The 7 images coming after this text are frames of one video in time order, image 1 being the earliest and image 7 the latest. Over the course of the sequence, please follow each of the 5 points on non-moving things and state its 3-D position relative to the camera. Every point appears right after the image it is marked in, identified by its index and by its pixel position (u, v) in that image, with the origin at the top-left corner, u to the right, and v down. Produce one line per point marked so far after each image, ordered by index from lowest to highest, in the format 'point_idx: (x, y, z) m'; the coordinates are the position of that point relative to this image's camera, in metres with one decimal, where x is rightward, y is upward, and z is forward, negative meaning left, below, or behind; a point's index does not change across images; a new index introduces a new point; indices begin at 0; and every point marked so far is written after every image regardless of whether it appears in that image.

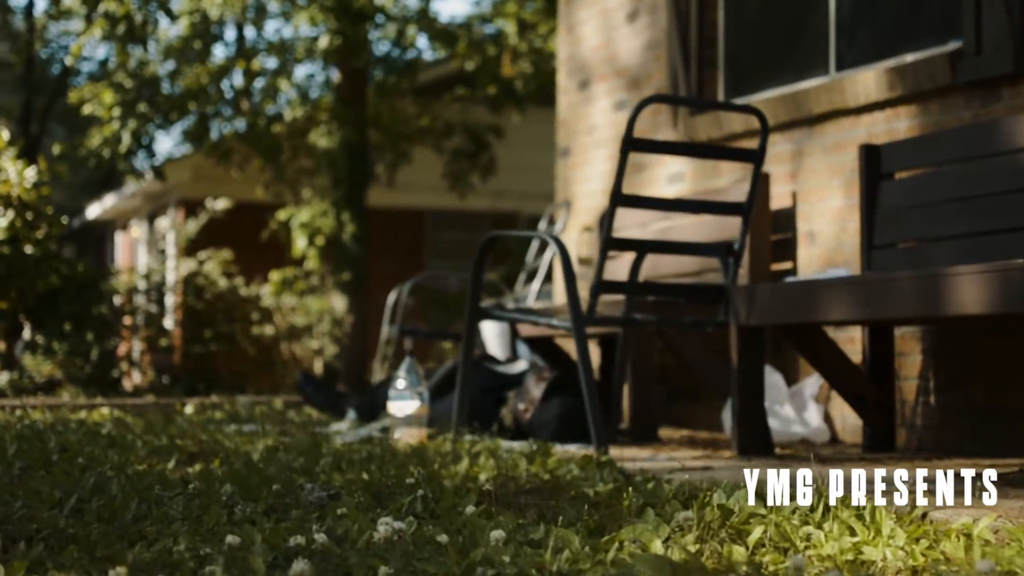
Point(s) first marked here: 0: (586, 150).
0: (+0.4, +0.8, +9.9) m
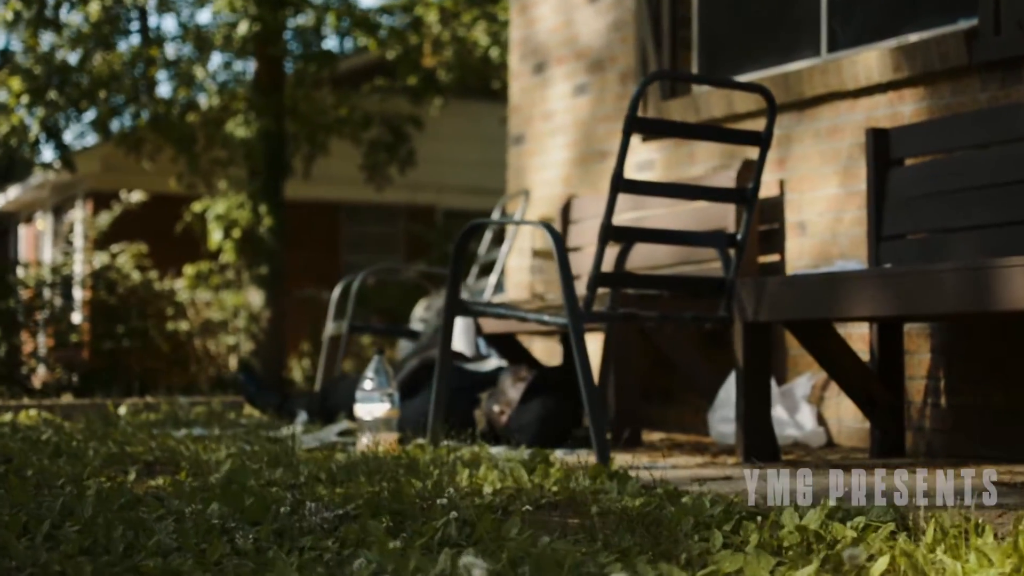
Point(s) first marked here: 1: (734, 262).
0: (+0.2, +0.8, +9.4) m
1: (+0.8, +0.1, +6.0) m
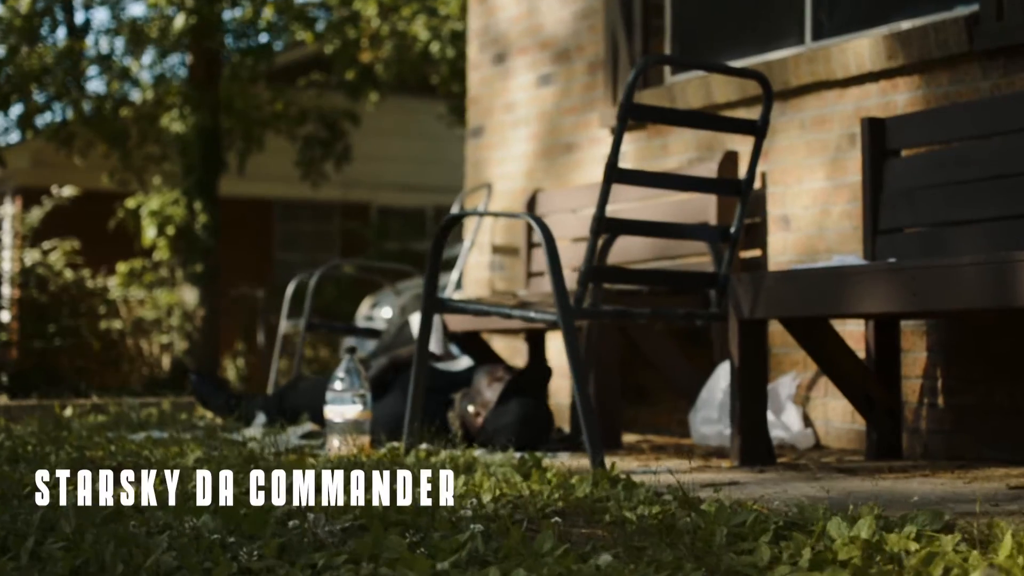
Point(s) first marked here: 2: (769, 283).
0: (-0.1, +0.9, +9.2) m
1: (+0.7, +0.1, +5.7) m
2: (+0.8, 0.0, +5.3) m
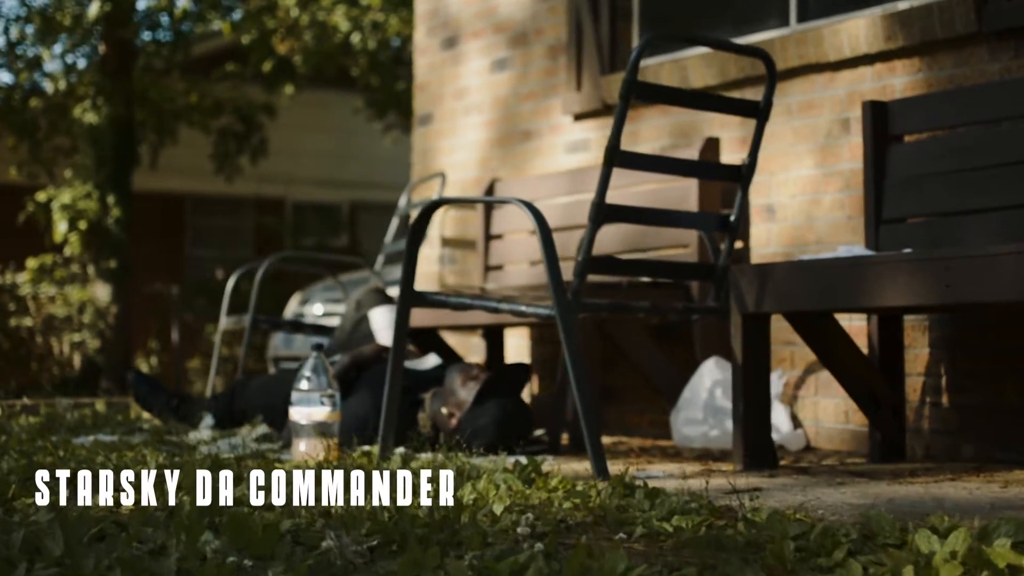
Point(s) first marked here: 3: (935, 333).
0: (-0.3, +0.9, +8.8) m
1: (+0.7, +0.1, +5.4) m
2: (+0.8, 0.0, +4.9) m
3: (+1.4, -0.1, +5.6) m
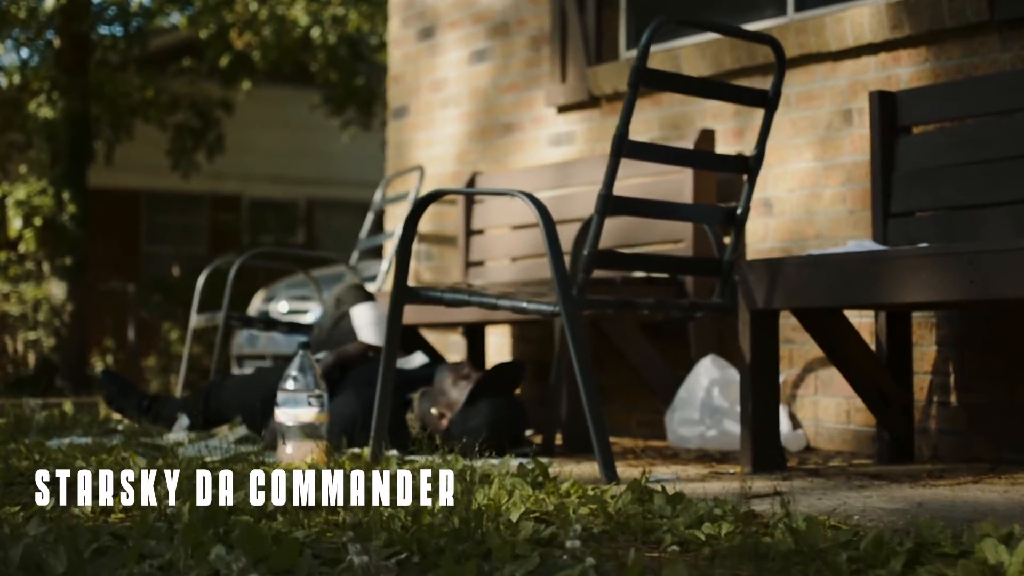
0: (-0.4, +0.9, +8.5) m
1: (+0.7, +0.1, +5.2) m
2: (+0.8, 0.0, +4.8) m
3: (+1.4, -0.1, +5.4) m
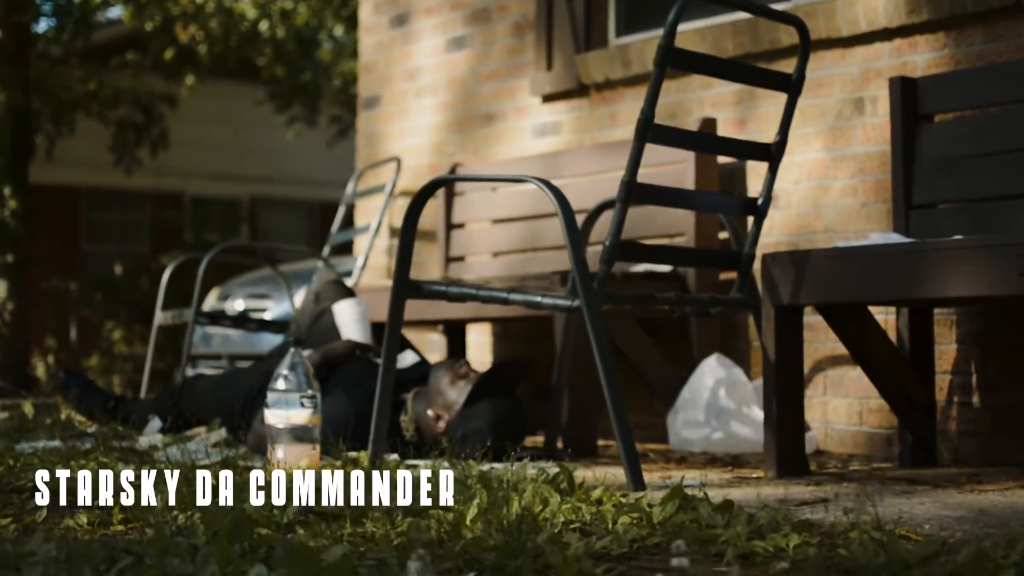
0: (-0.5, +0.9, +8.3) m
1: (+0.7, +0.2, +4.9) m
2: (+0.8, +0.1, +4.5) m
3: (+1.4, -0.1, +5.2) m
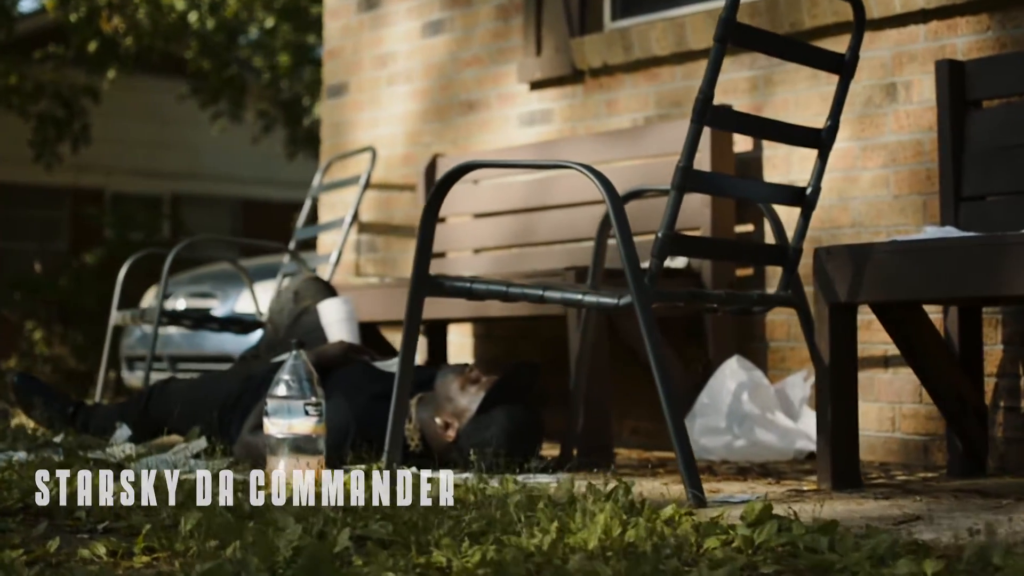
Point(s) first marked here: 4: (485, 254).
0: (-0.6, +0.9, +7.8) m
1: (+0.7, +0.2, +4.6) m
2: (+0.9, +0.1, +4.2) m
3: (+1.4, -0.1, +4.8) m
4: (-0.1, +0.1, +6.9) m
